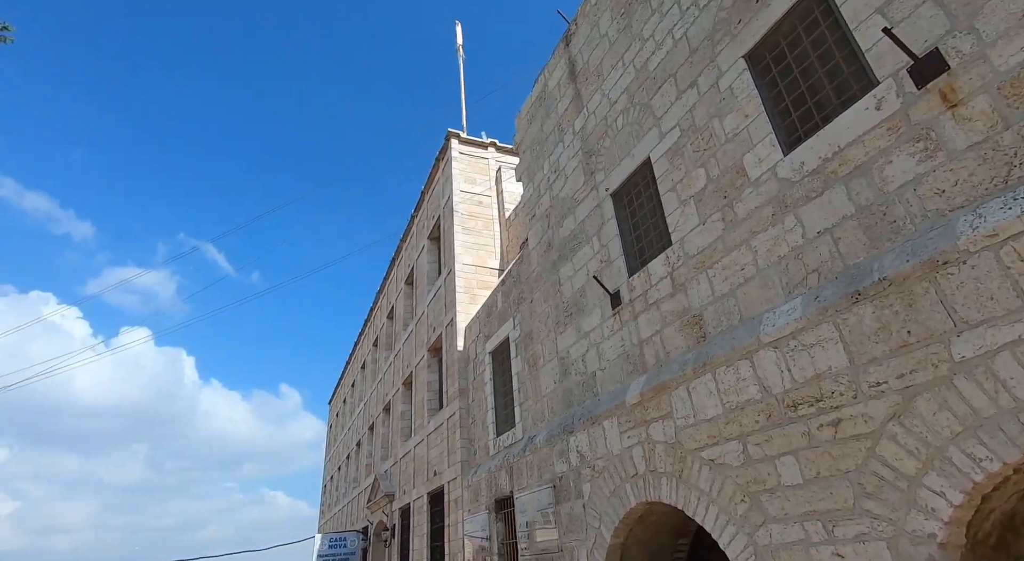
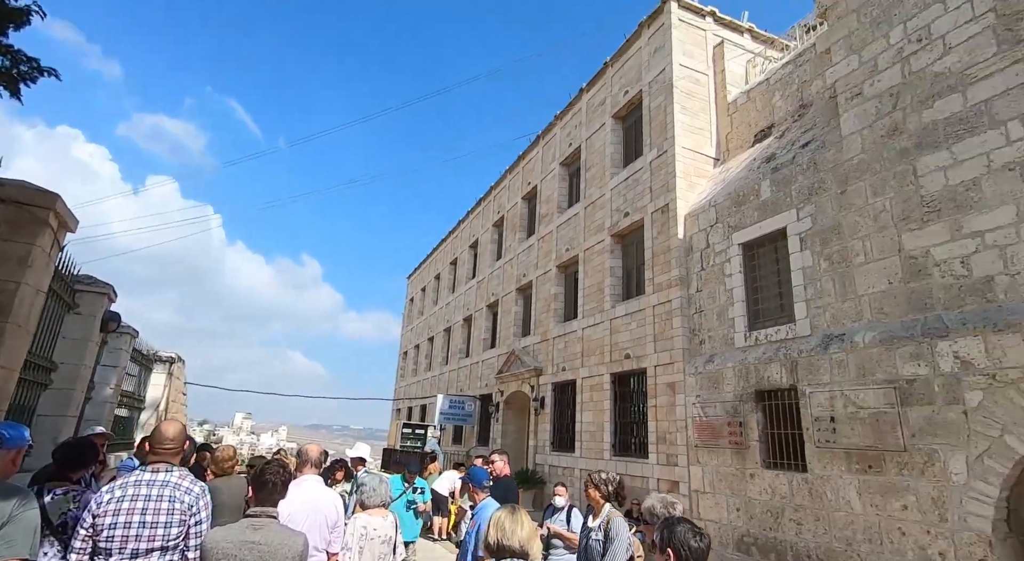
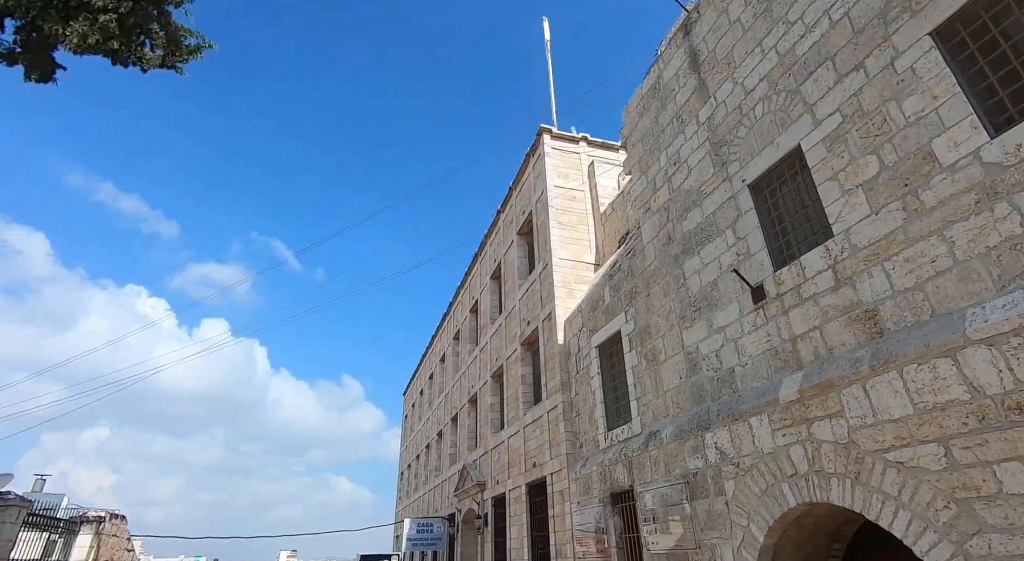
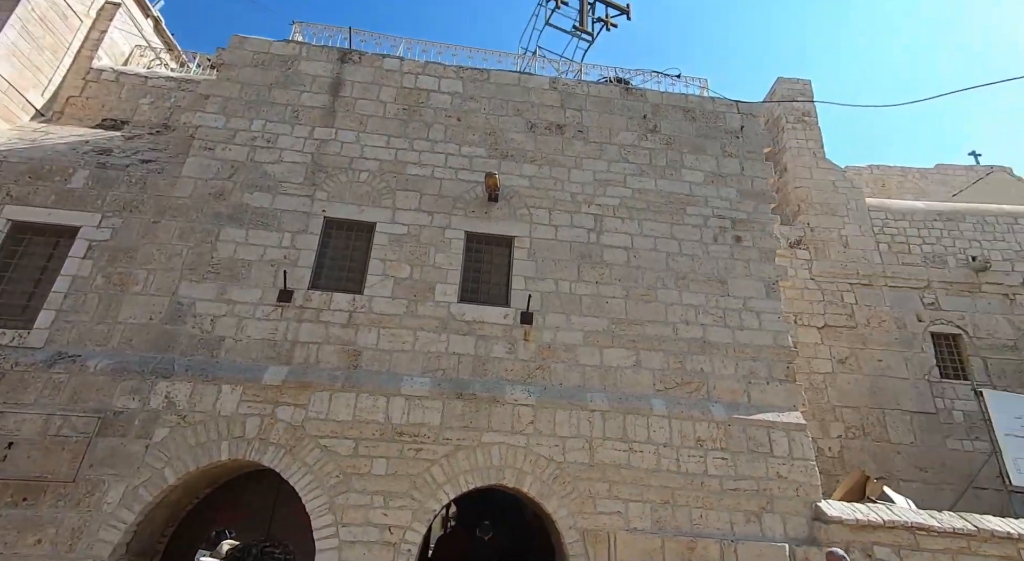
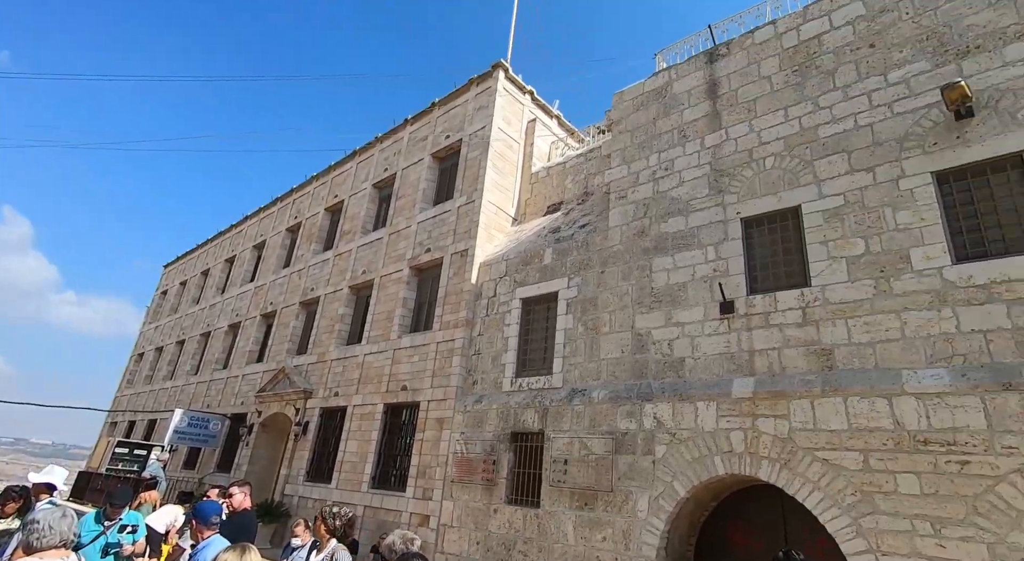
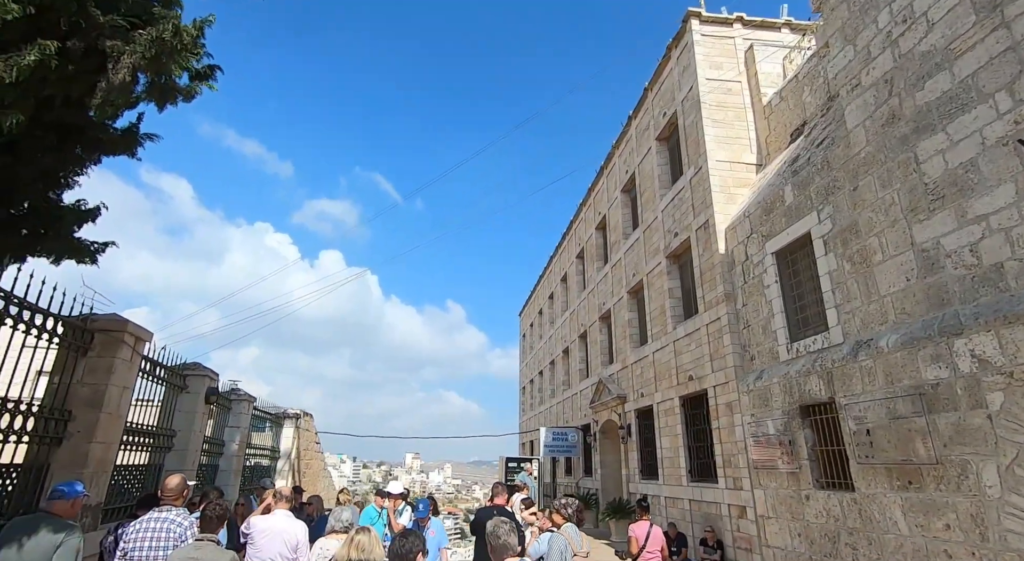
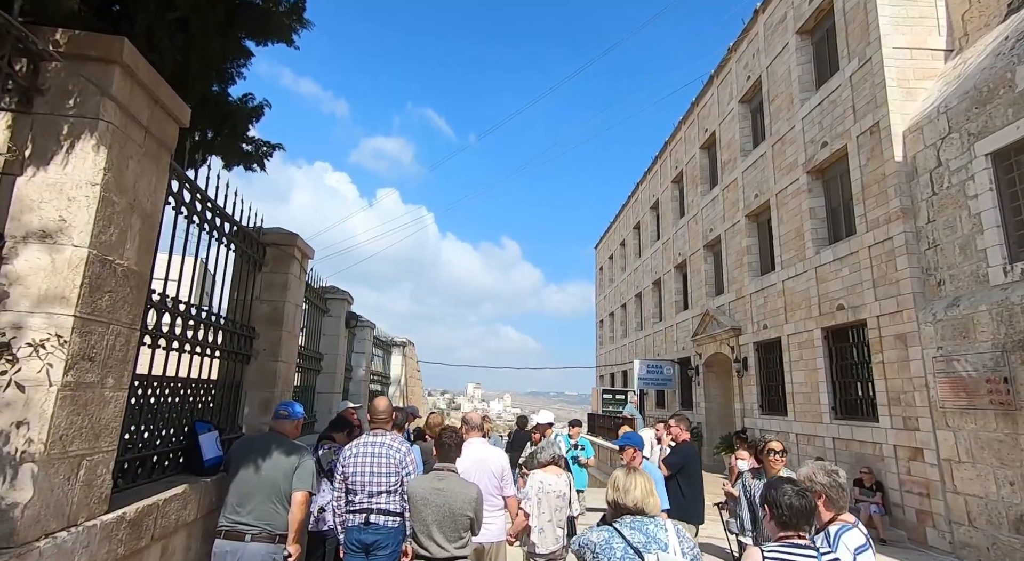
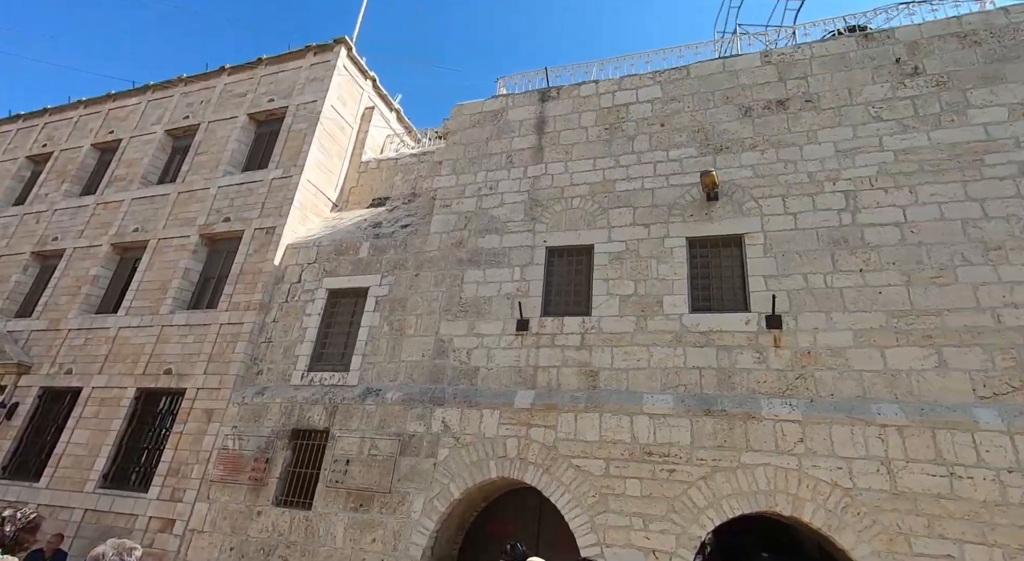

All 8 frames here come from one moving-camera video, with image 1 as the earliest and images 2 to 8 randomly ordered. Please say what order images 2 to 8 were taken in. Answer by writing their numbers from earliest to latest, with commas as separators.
3, 6, 7, 2, 5, 8, 4
